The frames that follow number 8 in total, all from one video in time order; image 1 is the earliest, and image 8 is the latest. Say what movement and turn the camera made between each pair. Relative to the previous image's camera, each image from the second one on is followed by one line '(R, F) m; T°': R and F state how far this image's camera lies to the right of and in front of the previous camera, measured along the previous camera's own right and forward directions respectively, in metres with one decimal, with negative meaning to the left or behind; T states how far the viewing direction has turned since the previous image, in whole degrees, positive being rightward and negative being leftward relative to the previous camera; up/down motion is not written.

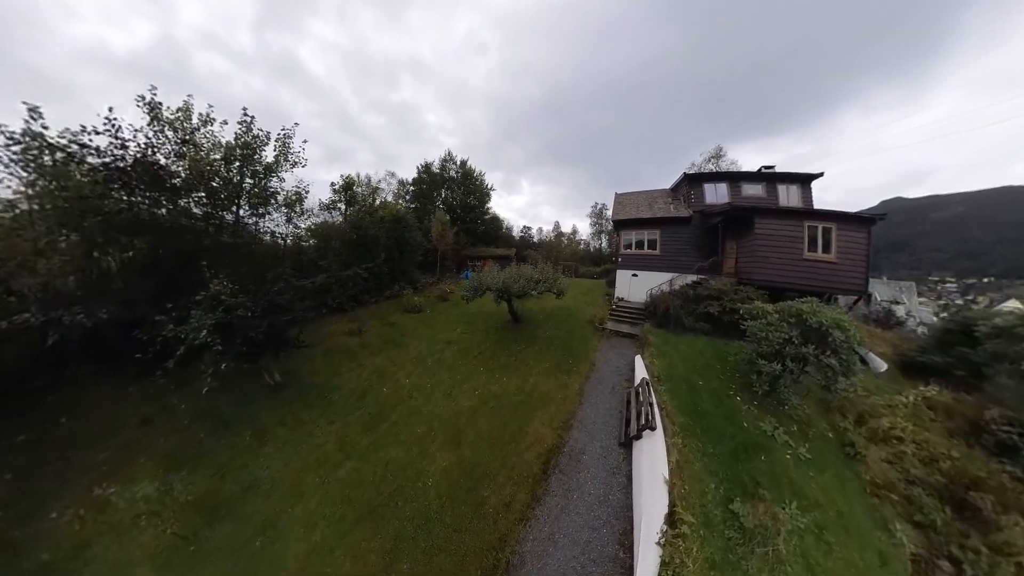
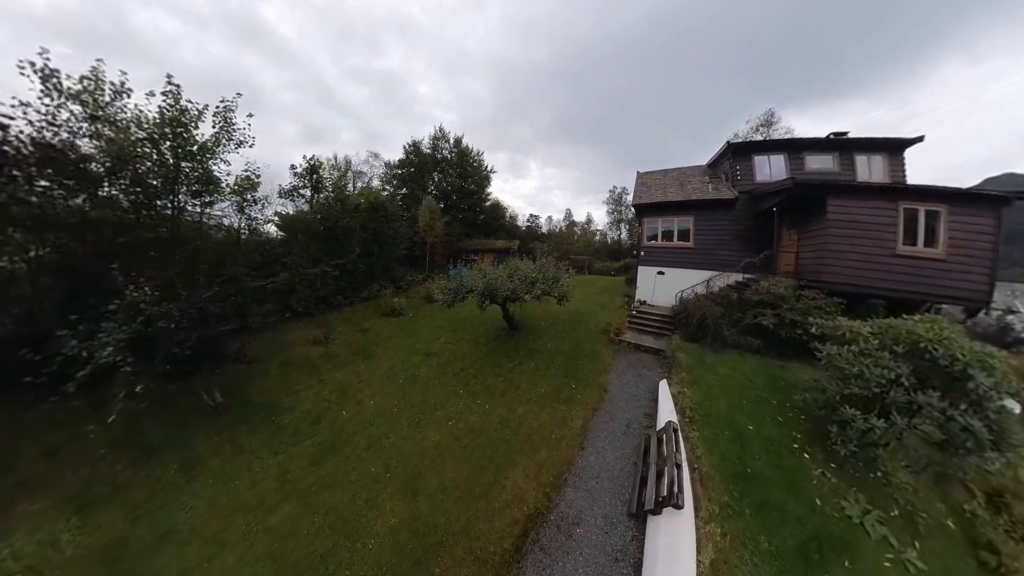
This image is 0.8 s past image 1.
(+1.5, +3.1) m; -5°
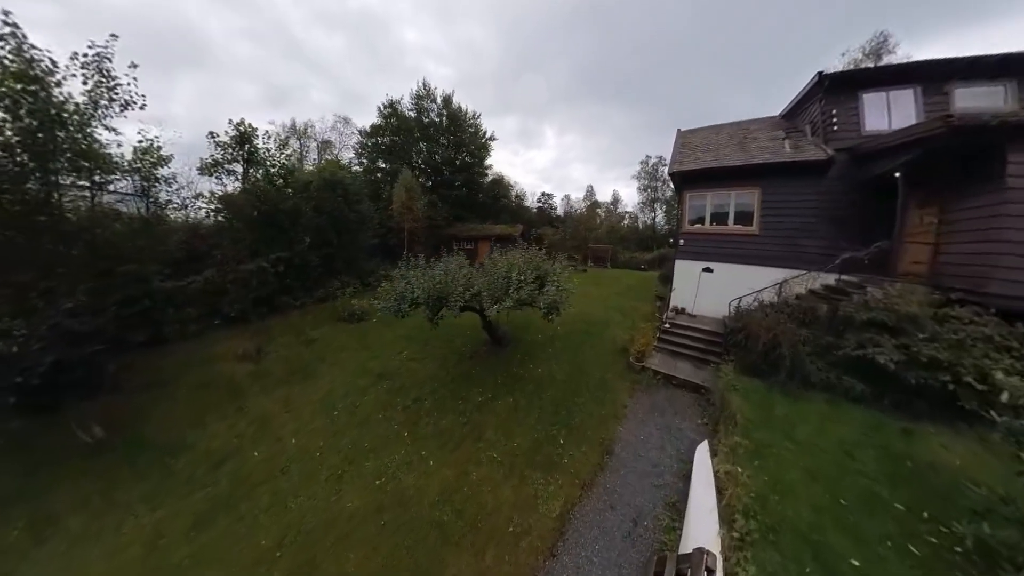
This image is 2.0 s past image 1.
(+1.9, +3.9) m; -8°
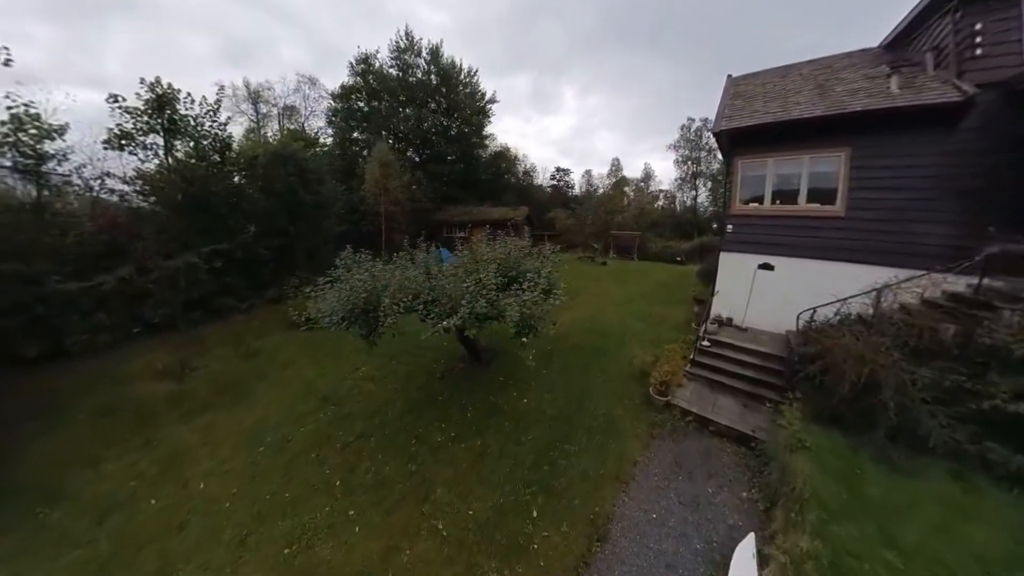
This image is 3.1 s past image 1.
(+1.3, +2.6) m; -6°
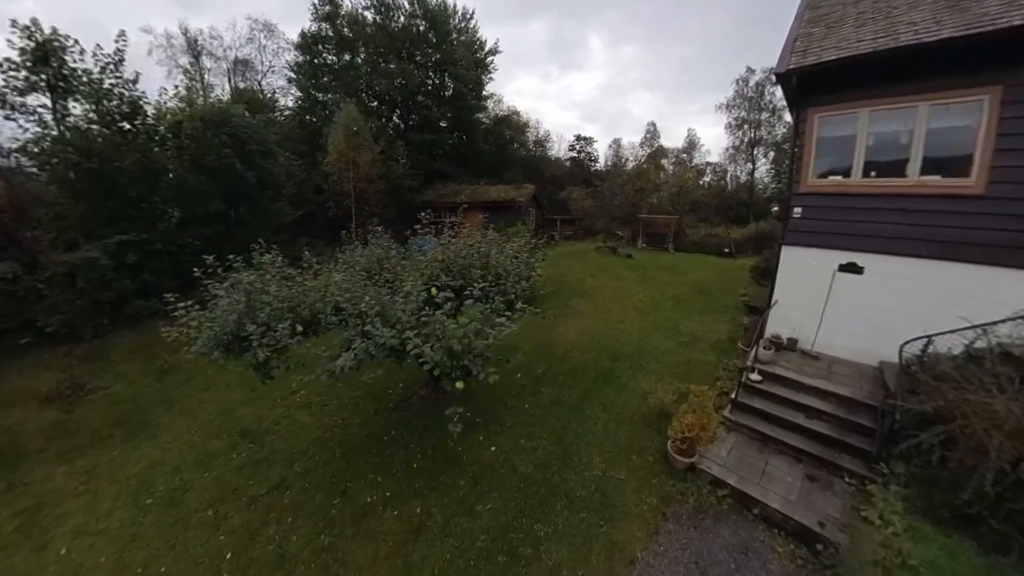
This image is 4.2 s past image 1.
(+1.1, +2.1) m; -6°
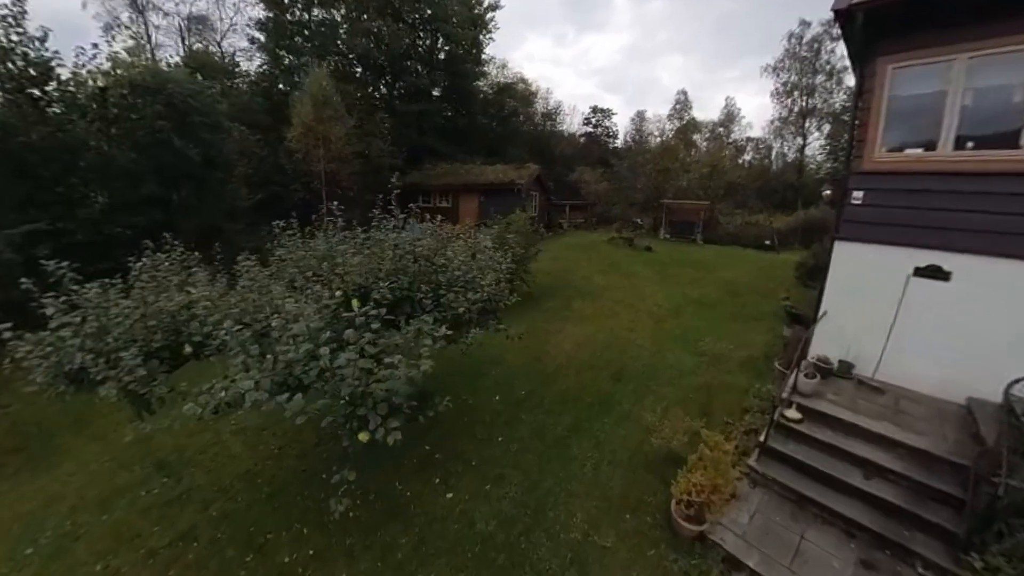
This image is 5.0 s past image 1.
(+0.7, +1.2) m; -4°
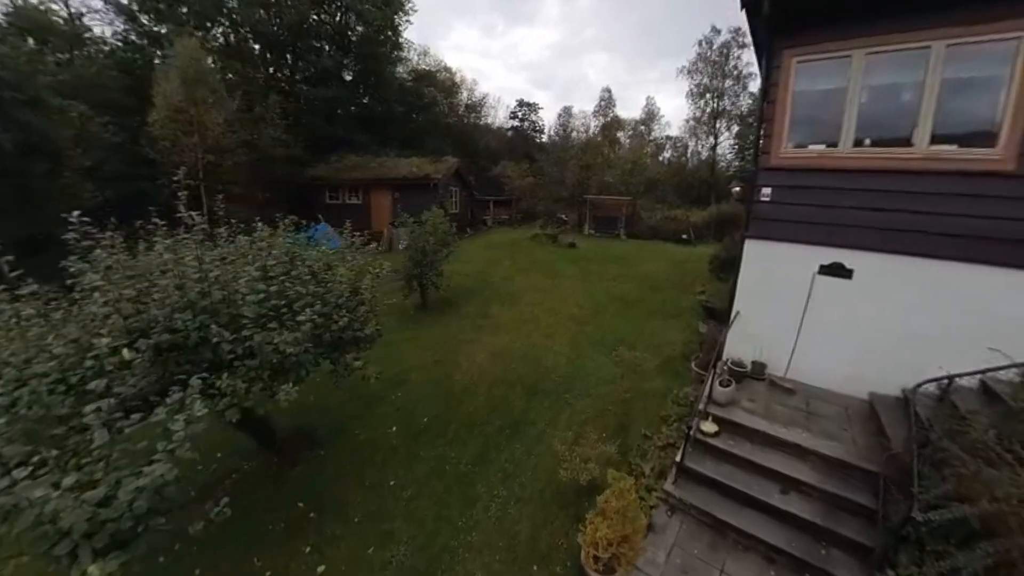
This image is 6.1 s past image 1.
(+0.3, +0.5) m; +9°
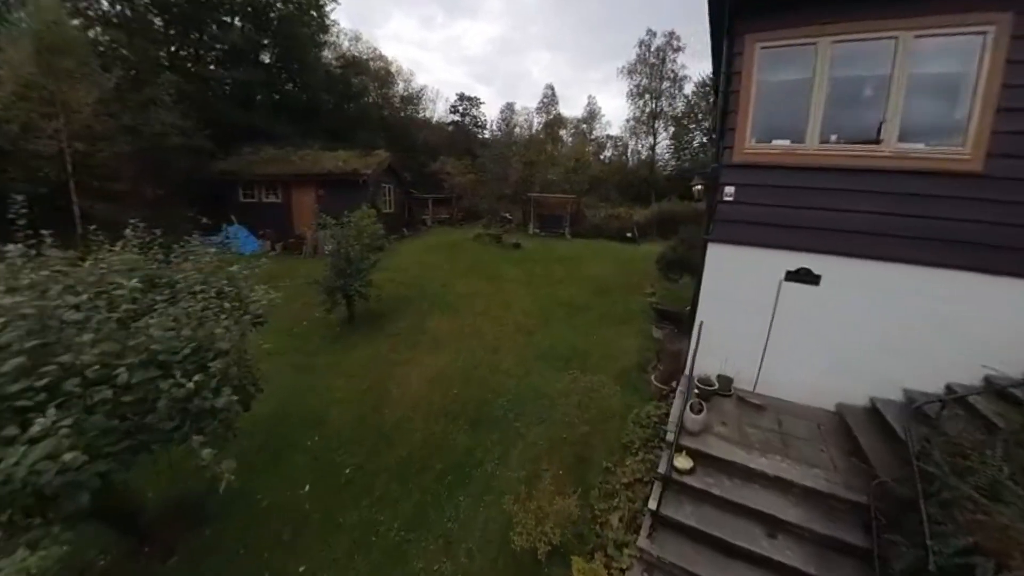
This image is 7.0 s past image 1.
(+0.1, +0.5) m; +7°
